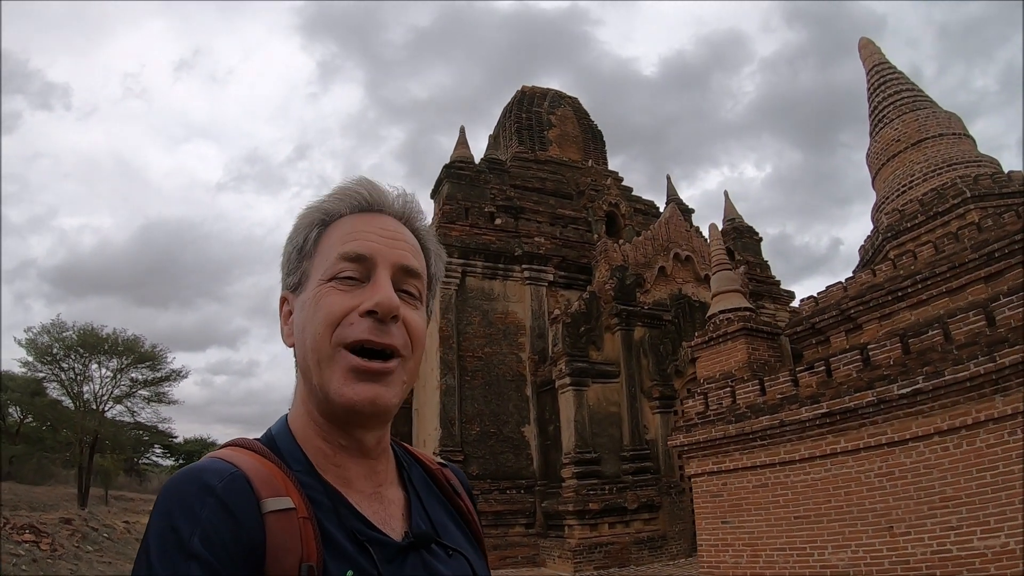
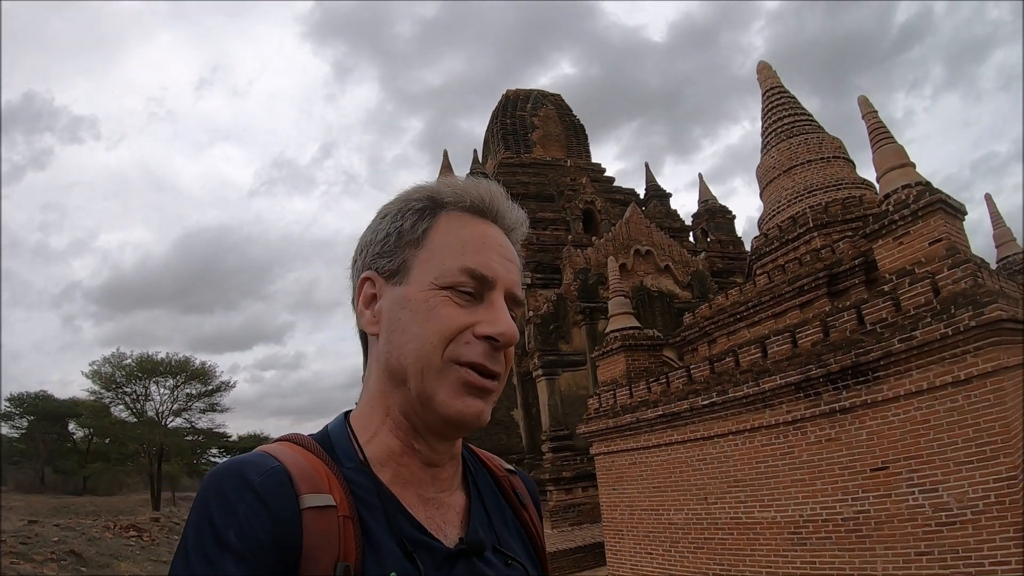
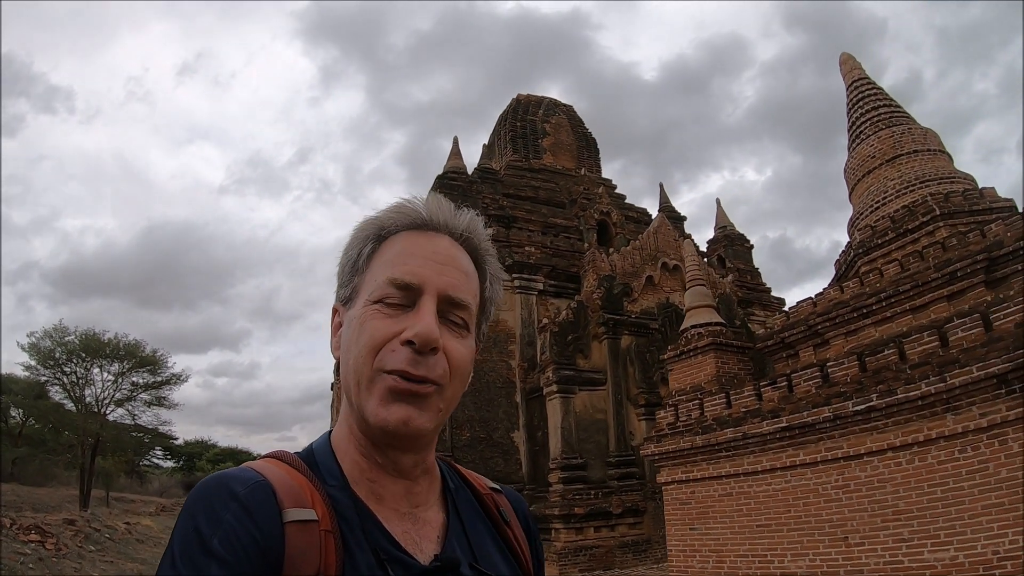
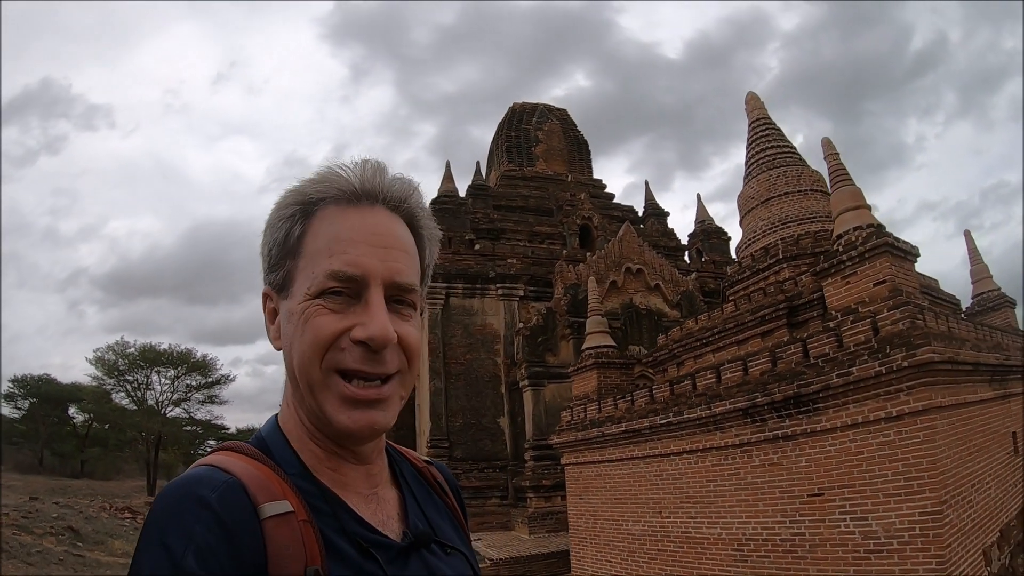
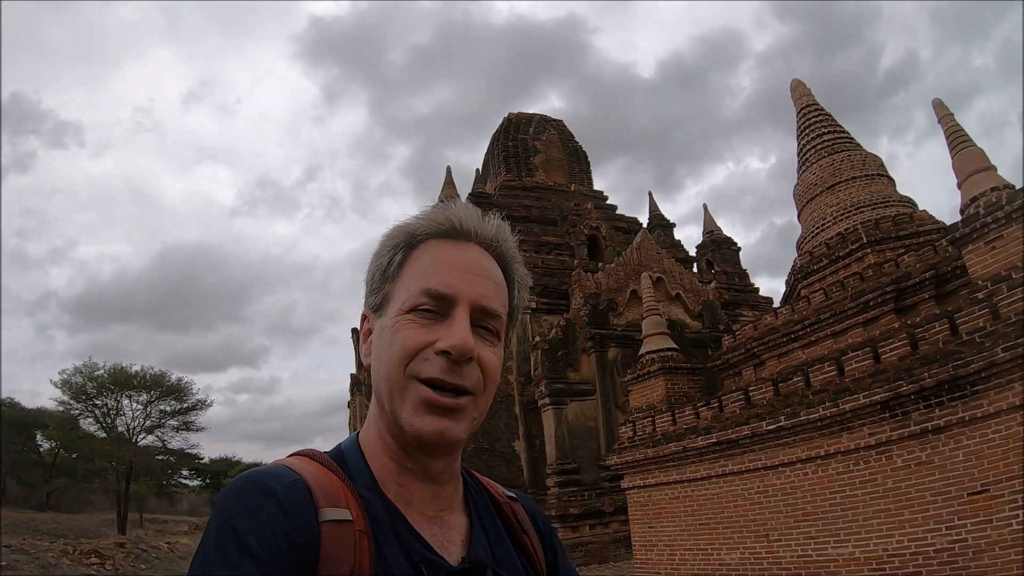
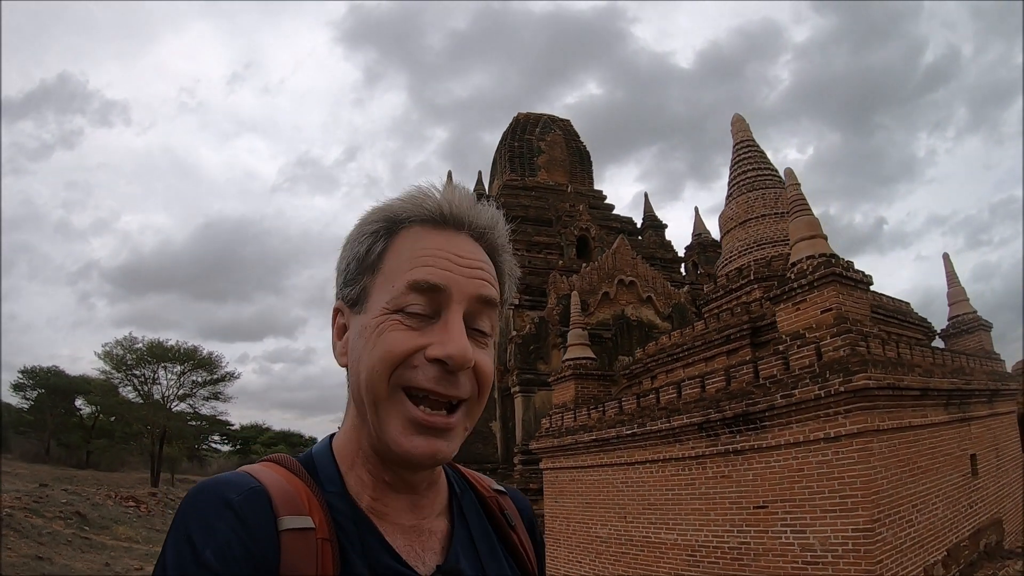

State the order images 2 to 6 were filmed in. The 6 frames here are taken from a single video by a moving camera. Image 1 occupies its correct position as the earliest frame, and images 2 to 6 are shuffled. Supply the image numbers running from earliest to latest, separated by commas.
3, 5, 2, 4, 6
